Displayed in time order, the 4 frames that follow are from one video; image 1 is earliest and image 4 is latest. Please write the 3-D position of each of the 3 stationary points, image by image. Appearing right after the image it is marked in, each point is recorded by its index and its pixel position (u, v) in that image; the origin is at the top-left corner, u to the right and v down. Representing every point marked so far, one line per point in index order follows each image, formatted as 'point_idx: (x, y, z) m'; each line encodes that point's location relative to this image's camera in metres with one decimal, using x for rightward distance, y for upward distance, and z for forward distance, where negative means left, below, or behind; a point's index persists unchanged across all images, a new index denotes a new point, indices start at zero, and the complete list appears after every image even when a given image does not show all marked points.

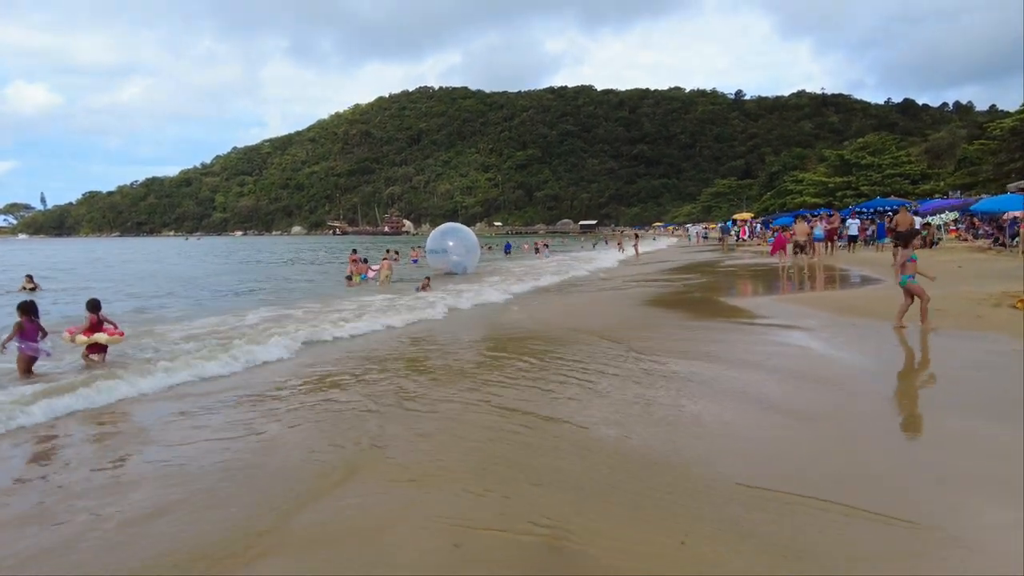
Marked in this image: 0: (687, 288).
0: (+3.6, -0.1, +13.7) m
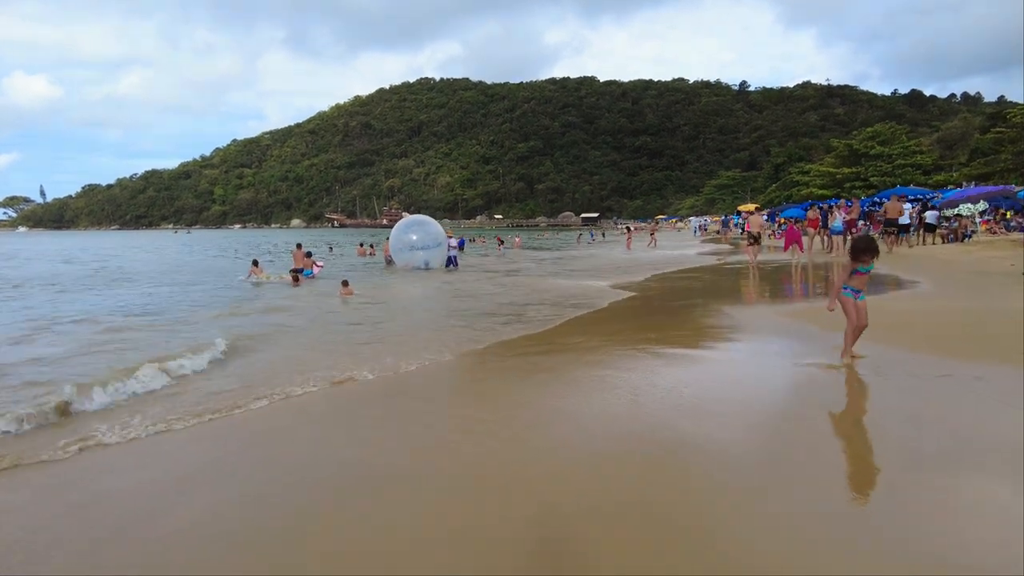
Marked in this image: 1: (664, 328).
0: (+3.2, -0.1, +12.3) m
1: (+2.2, -0.5, +9.3) m
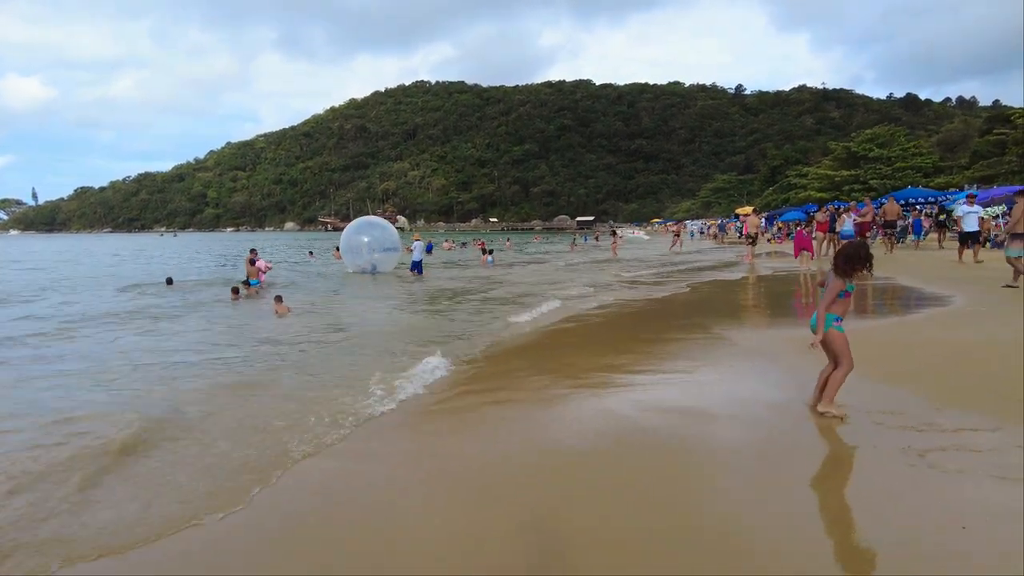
0: (+2.9, -0.2, +11.5) m
1: (+1.9, -0.6, +8.4) m
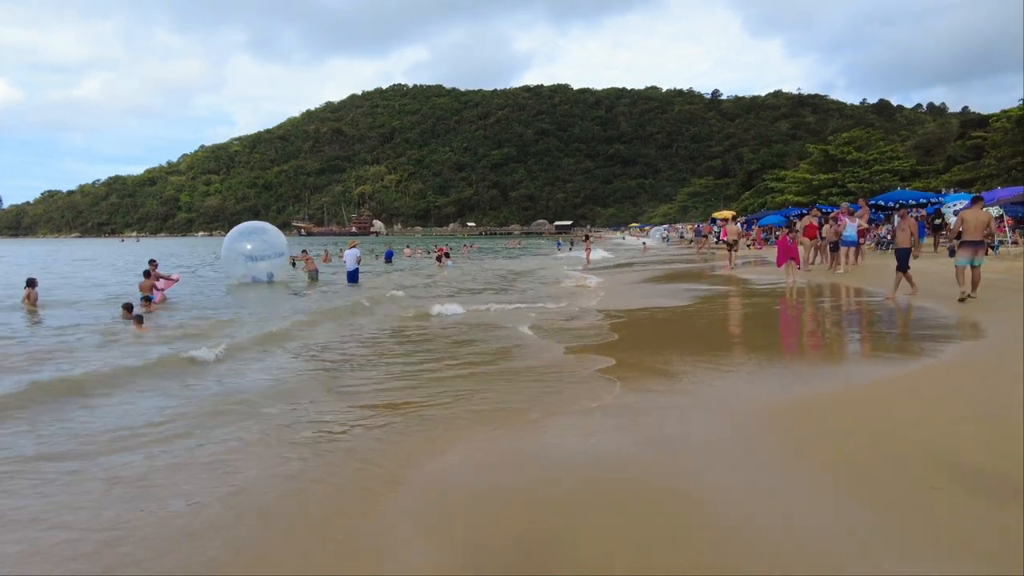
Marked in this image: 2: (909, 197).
0: (+2.2, -0.4, +10.5) m
1: (+1.4, -0.8, +7.5) m
2: (+11.4, +2.7, +19.8) m
